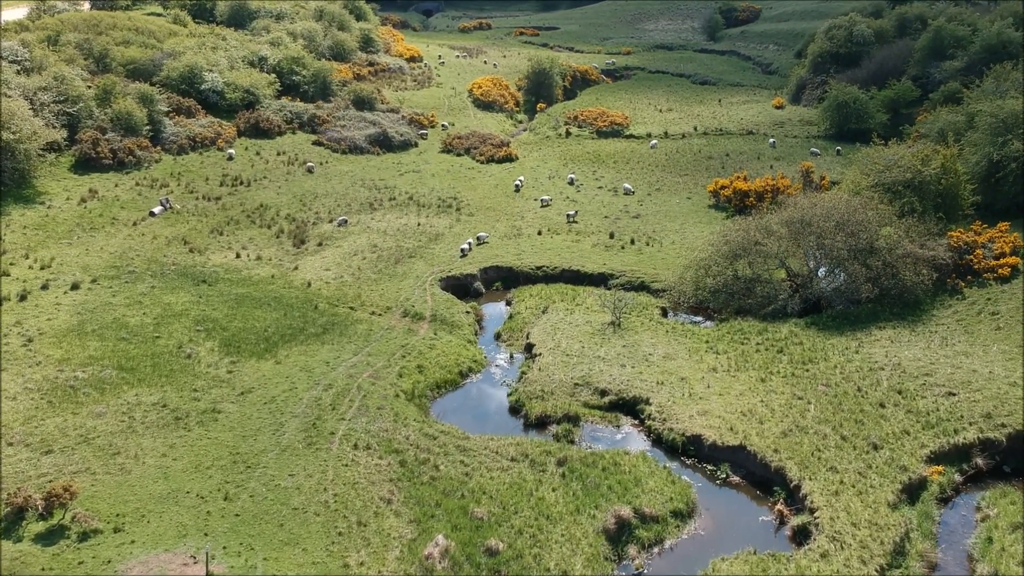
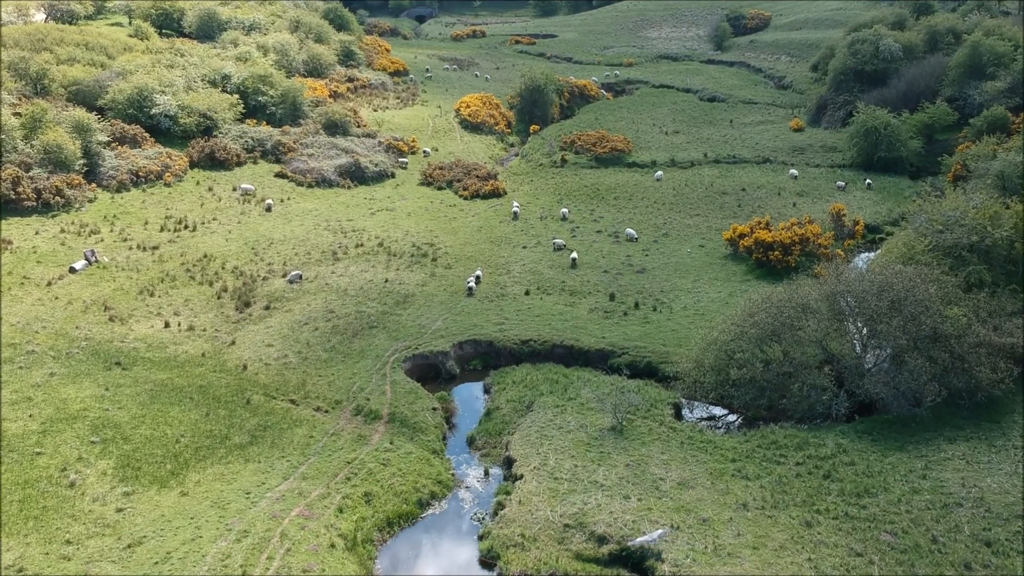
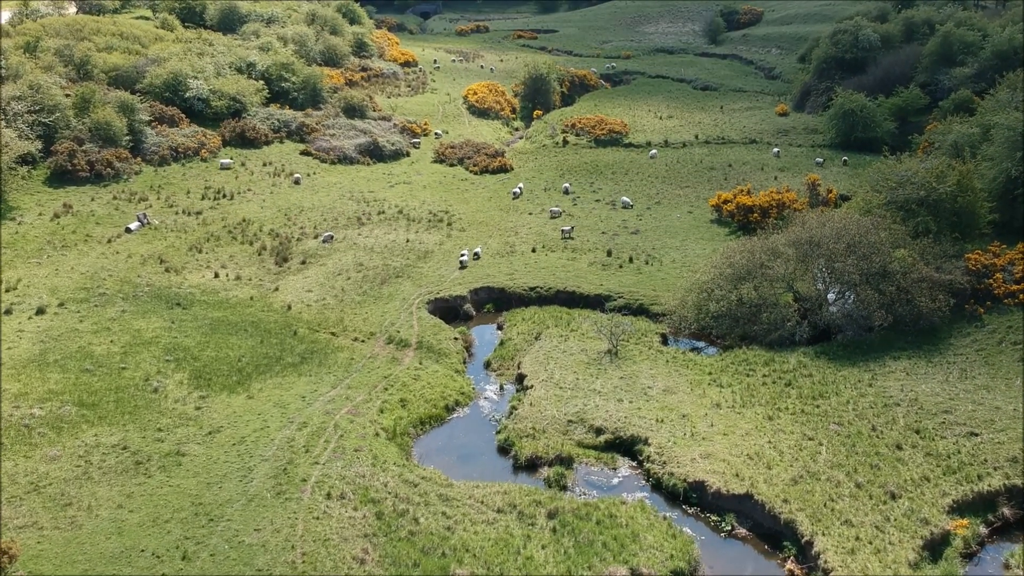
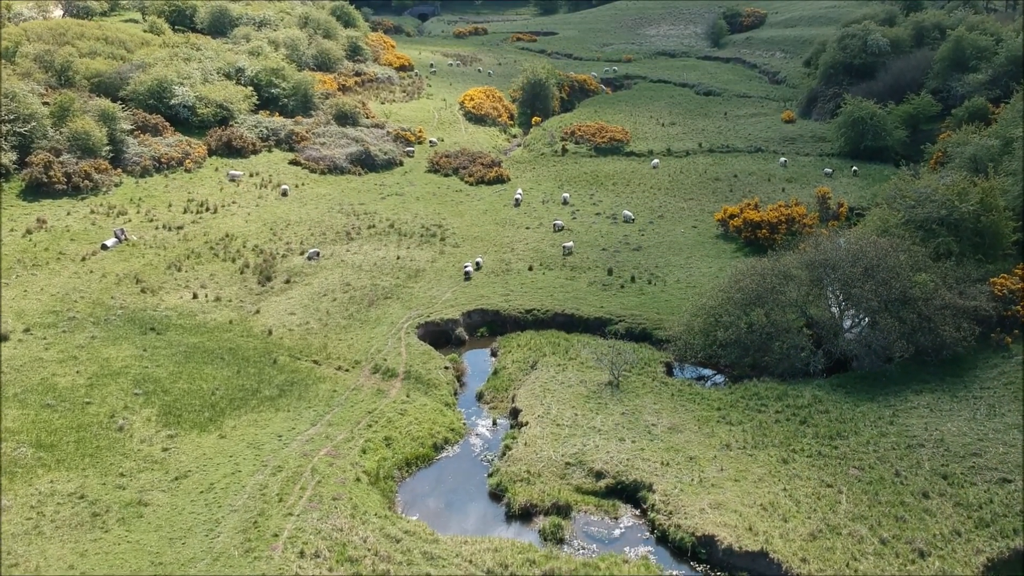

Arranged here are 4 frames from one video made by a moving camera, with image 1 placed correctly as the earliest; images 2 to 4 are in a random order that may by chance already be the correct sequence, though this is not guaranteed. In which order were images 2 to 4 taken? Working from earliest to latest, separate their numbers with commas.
3, 4, 2
